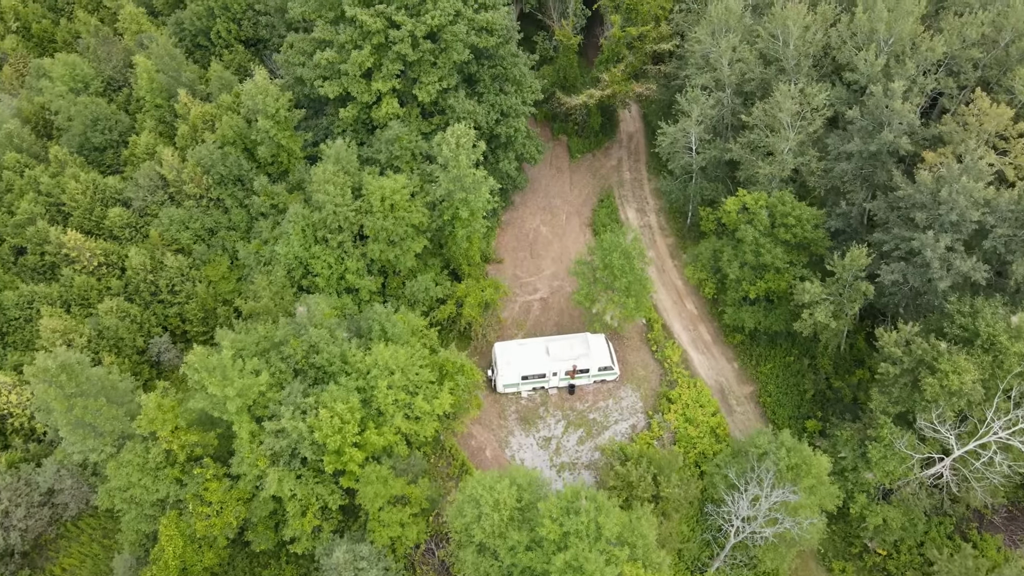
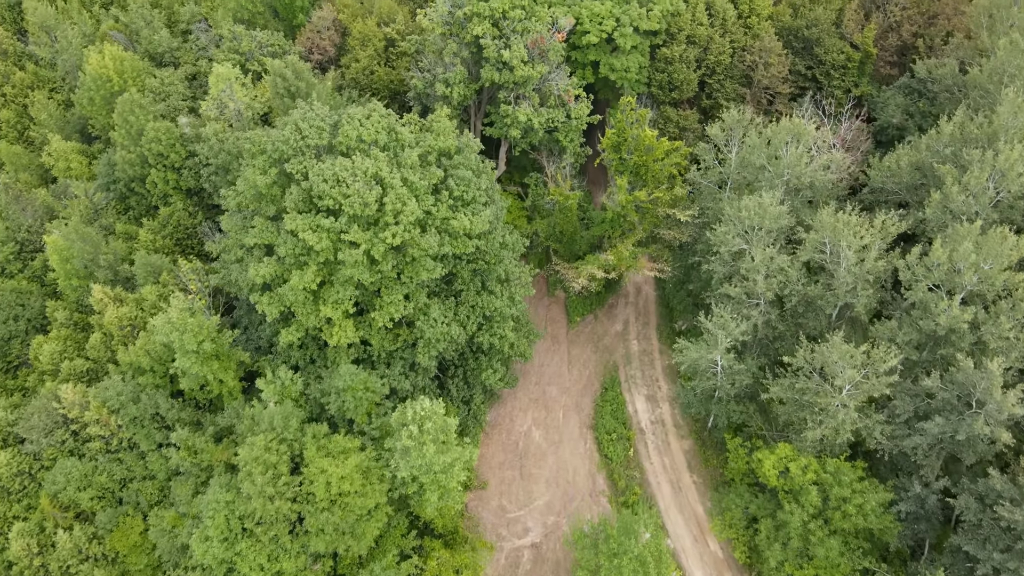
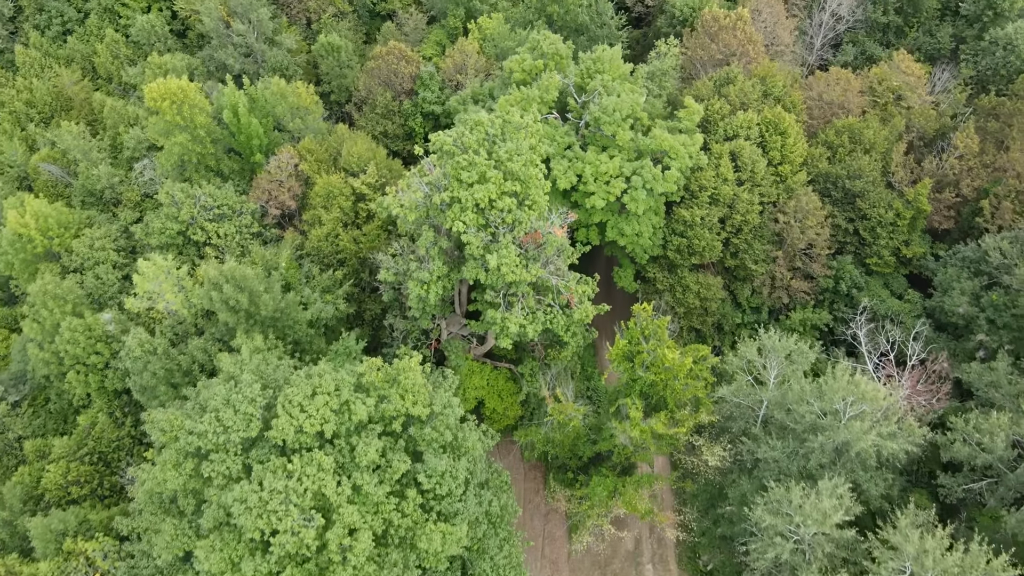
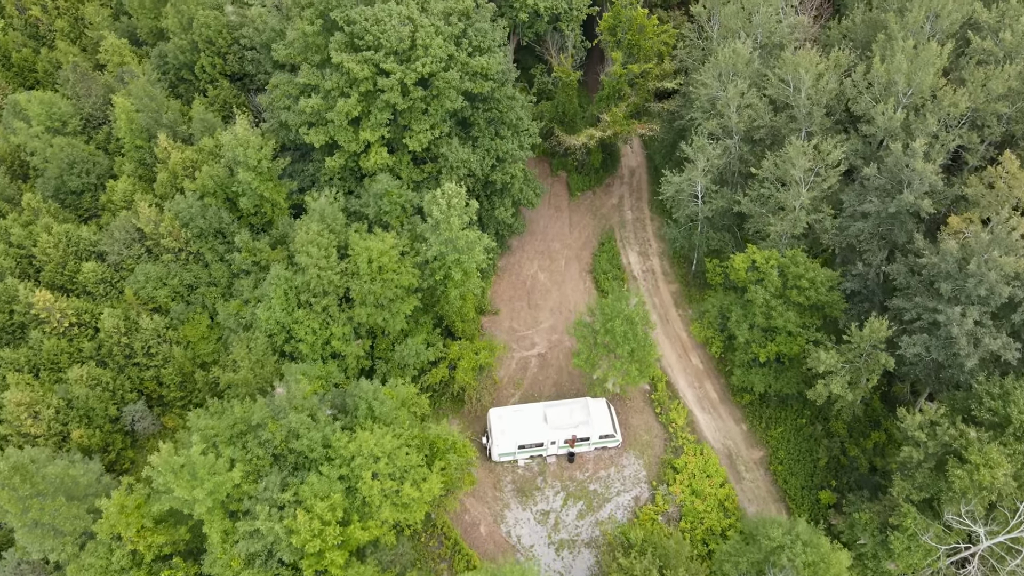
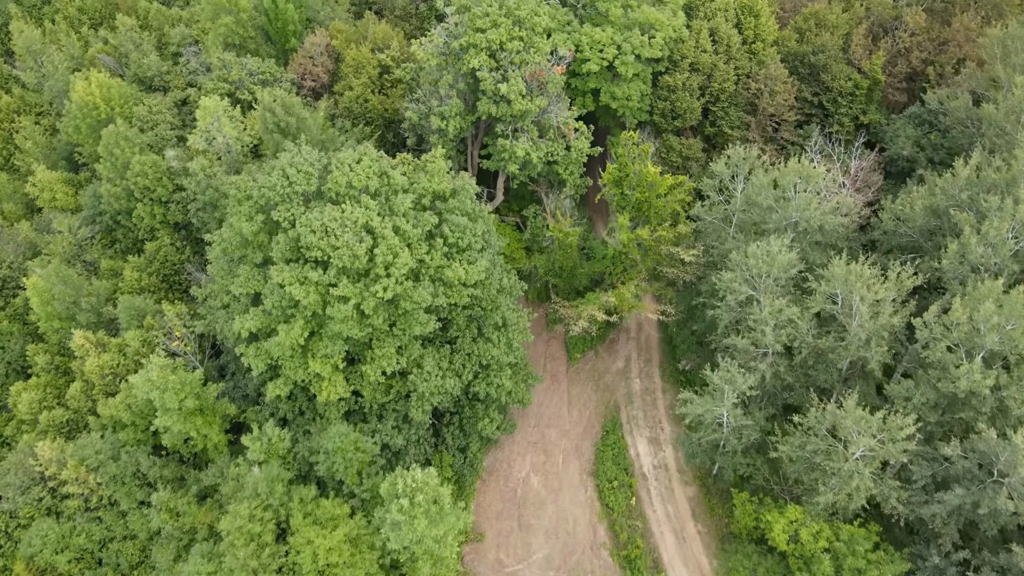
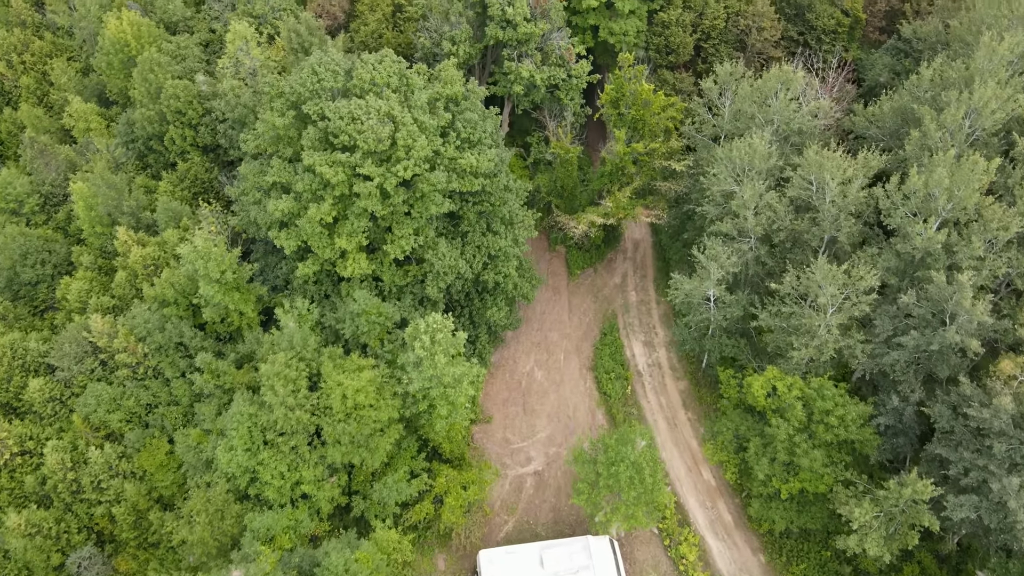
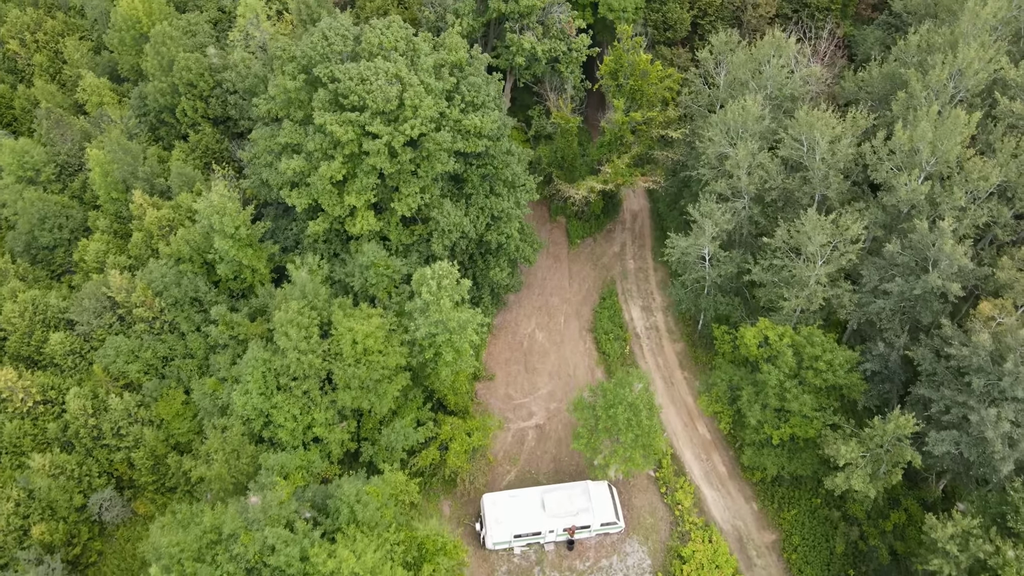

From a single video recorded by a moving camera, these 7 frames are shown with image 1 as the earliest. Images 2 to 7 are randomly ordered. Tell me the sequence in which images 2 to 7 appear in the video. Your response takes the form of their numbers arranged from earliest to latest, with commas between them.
4, 7, 6, 2, 5, 3
